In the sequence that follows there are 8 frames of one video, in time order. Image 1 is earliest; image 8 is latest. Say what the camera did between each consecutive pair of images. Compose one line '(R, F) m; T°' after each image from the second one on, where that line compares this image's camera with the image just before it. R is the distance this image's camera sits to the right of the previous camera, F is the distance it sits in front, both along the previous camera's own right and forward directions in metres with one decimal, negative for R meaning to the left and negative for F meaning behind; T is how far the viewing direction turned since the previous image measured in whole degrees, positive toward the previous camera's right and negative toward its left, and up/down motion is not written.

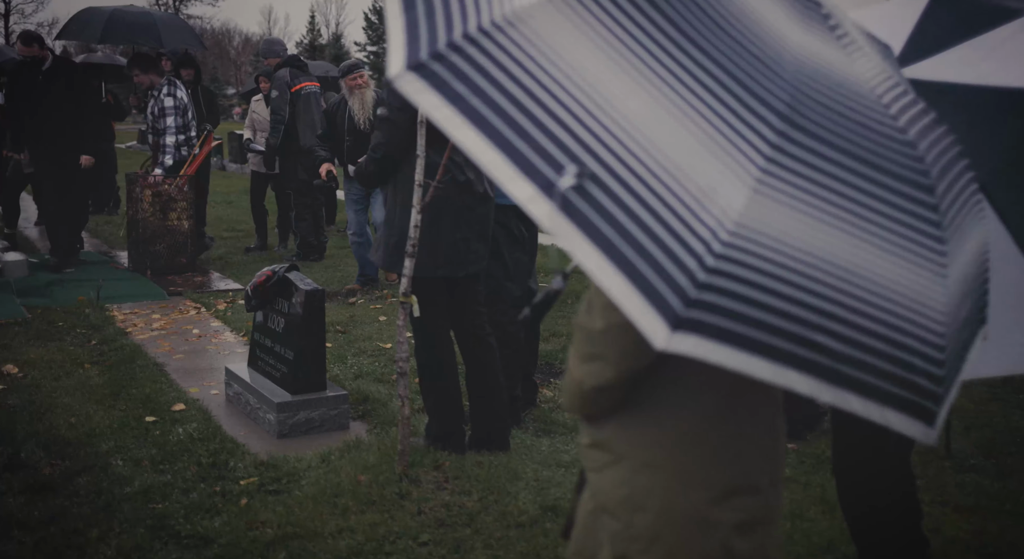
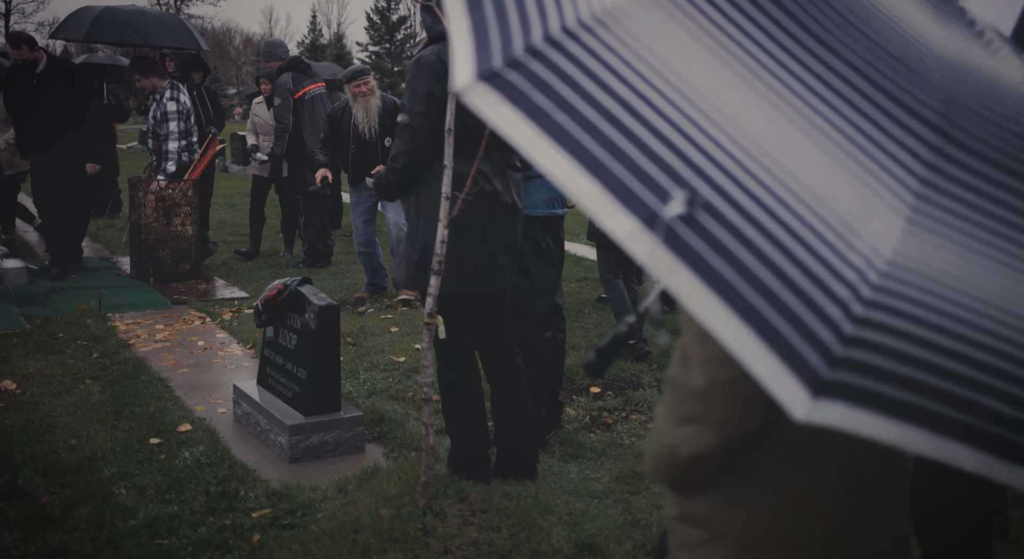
(-0.1, +0.2) m; 0°
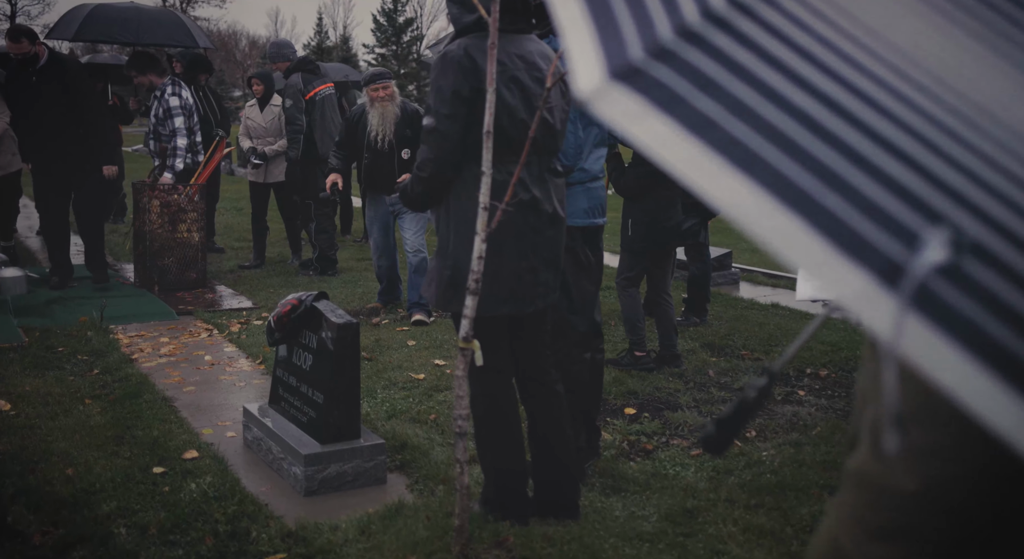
(-0.1, +0.4) m; 0°
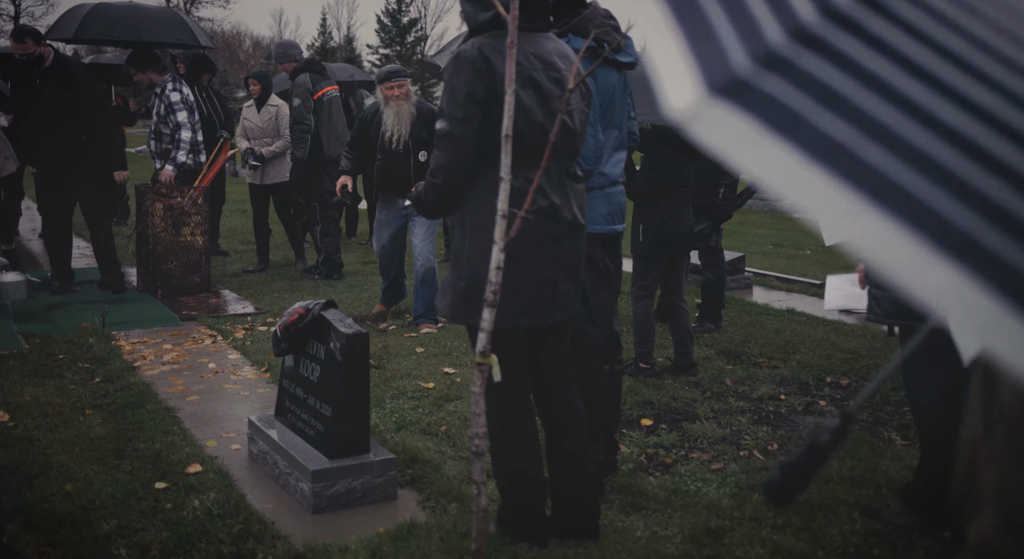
(-0.1, +0.1) m; 0°
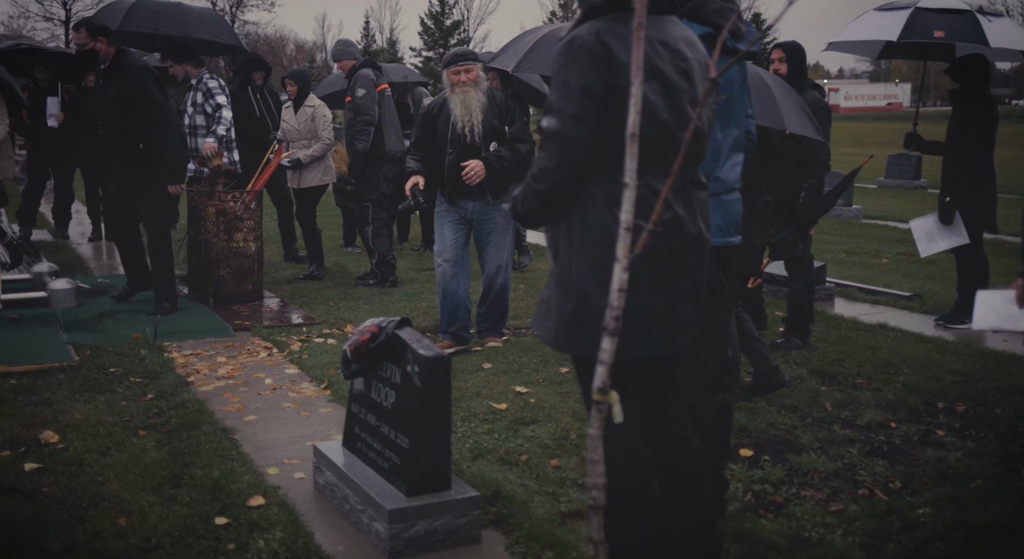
(-0.2, +0.4) m; -2°
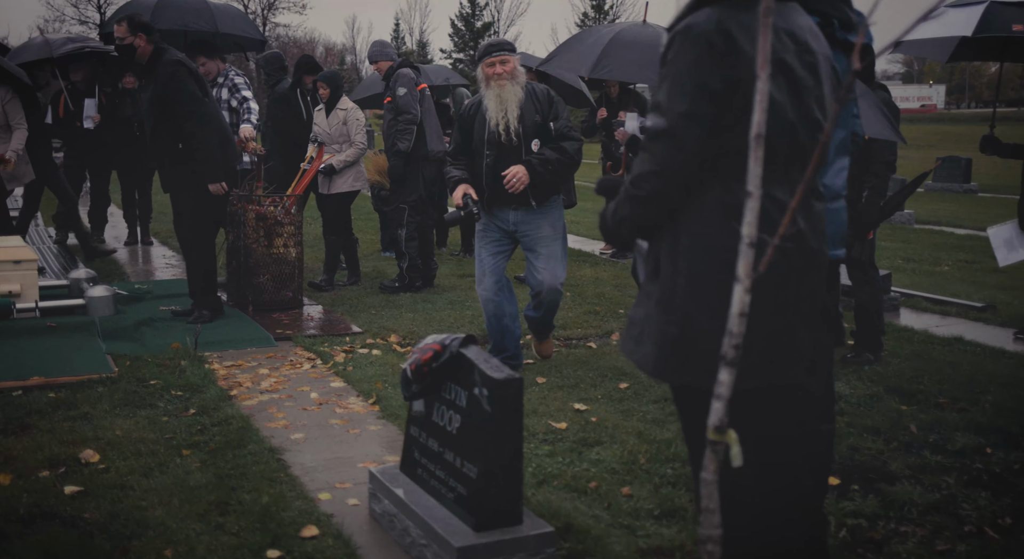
(-0.2, +0.3) m; -2°
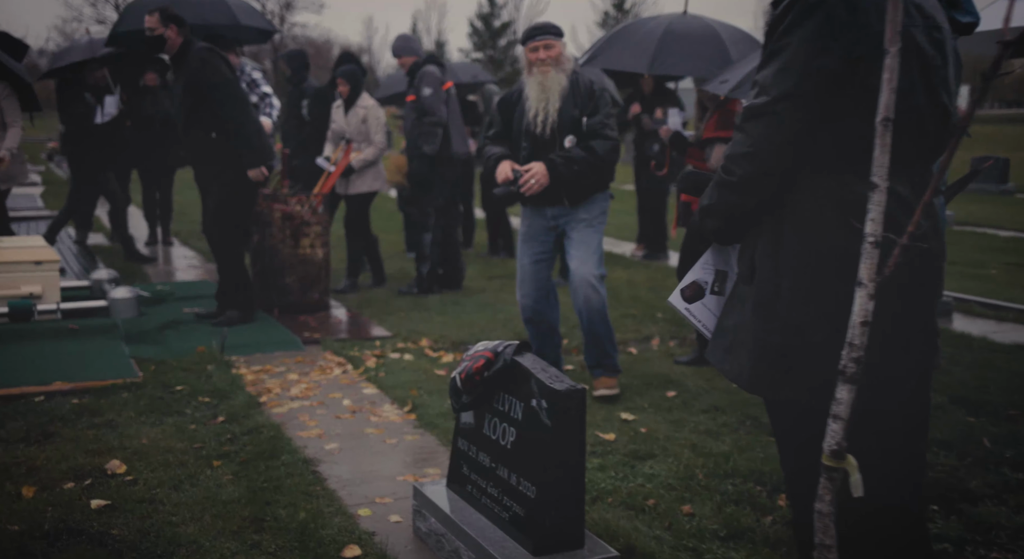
(-0.2, +0.2) m; -1°
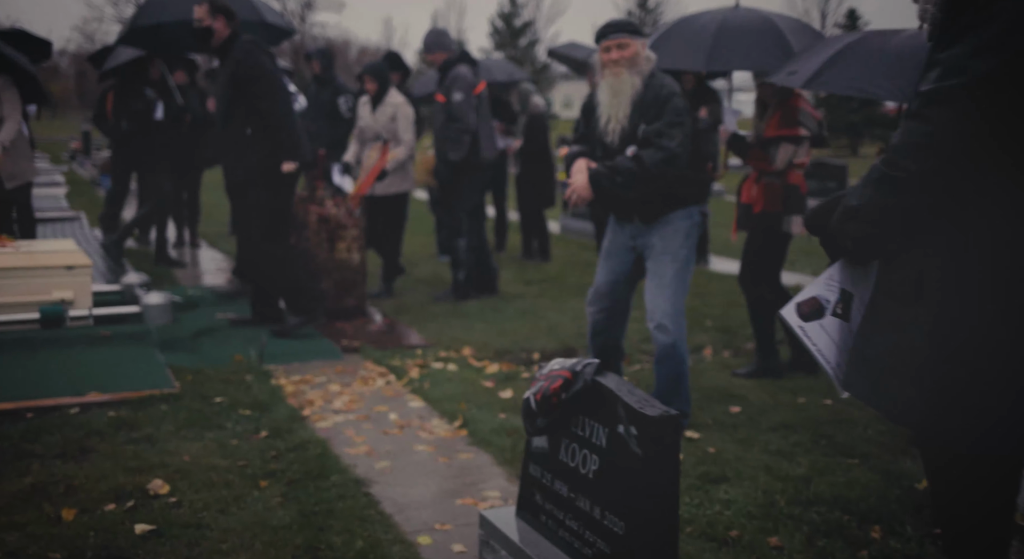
(-0.2, +0.3) m; -1°
